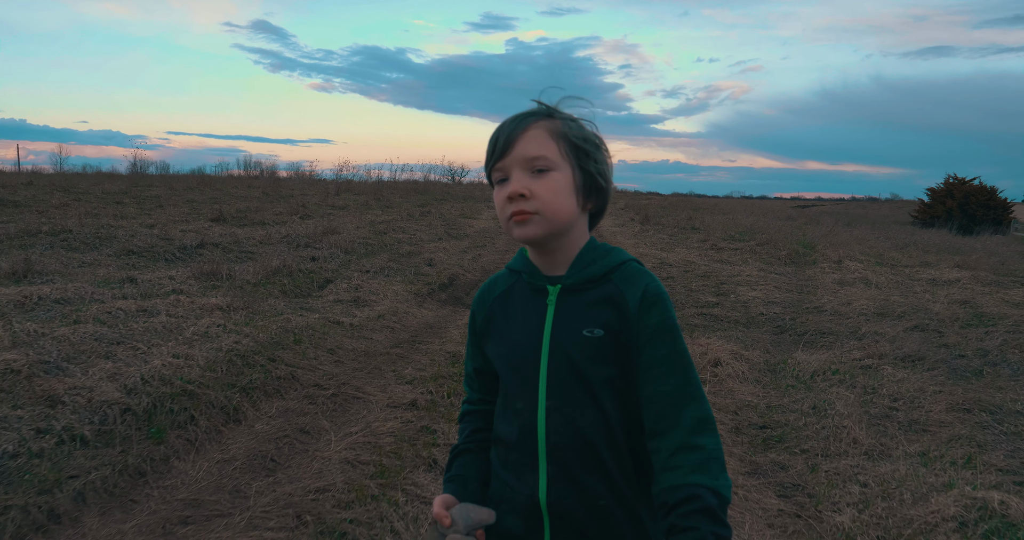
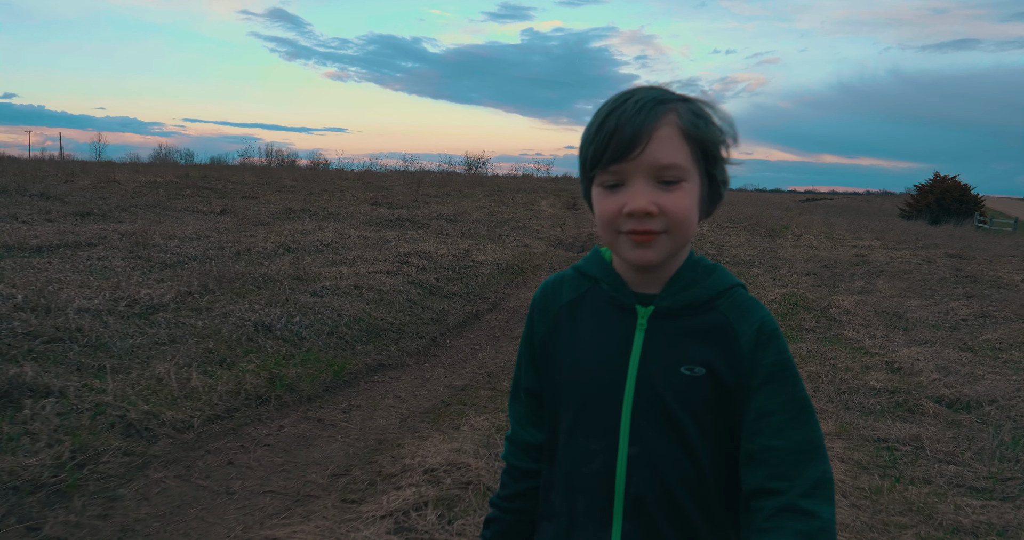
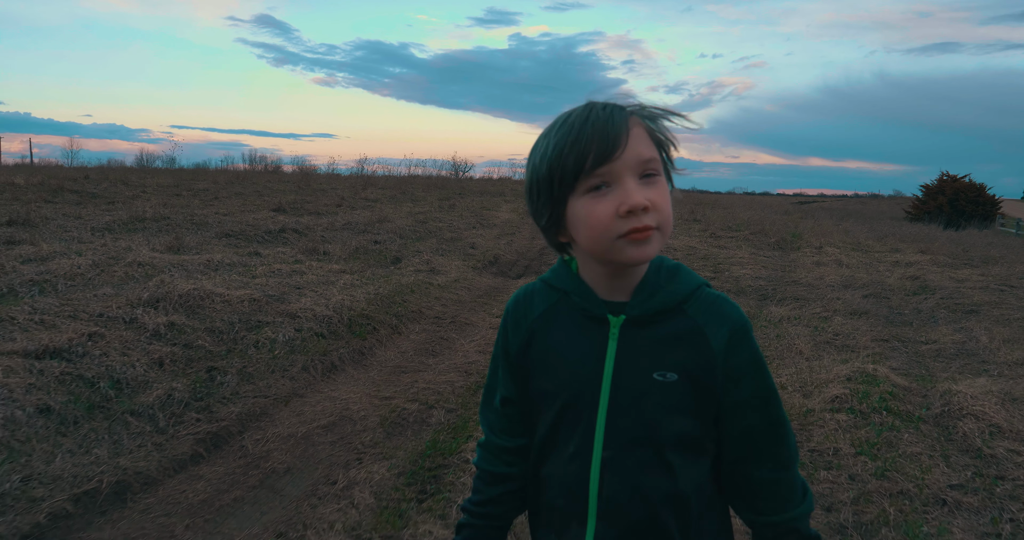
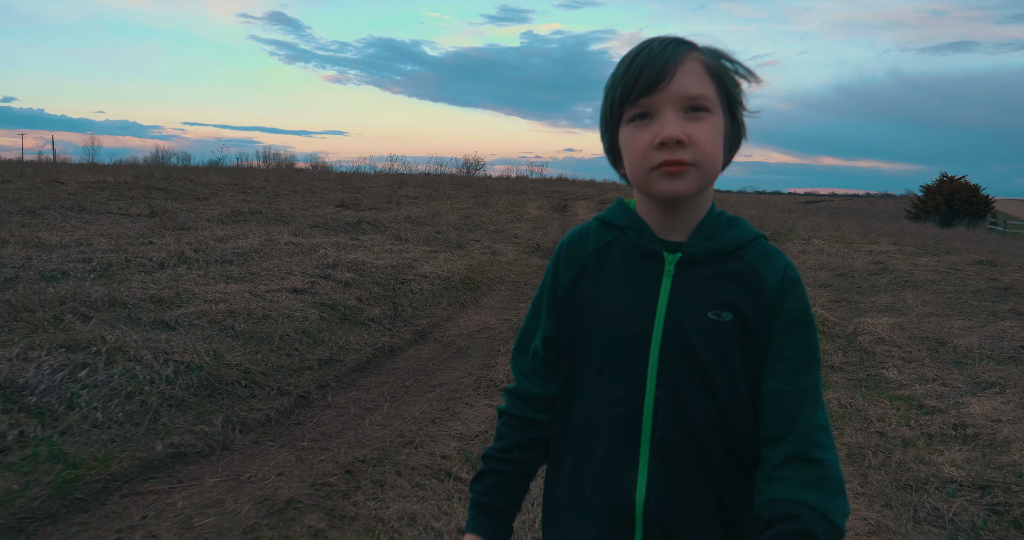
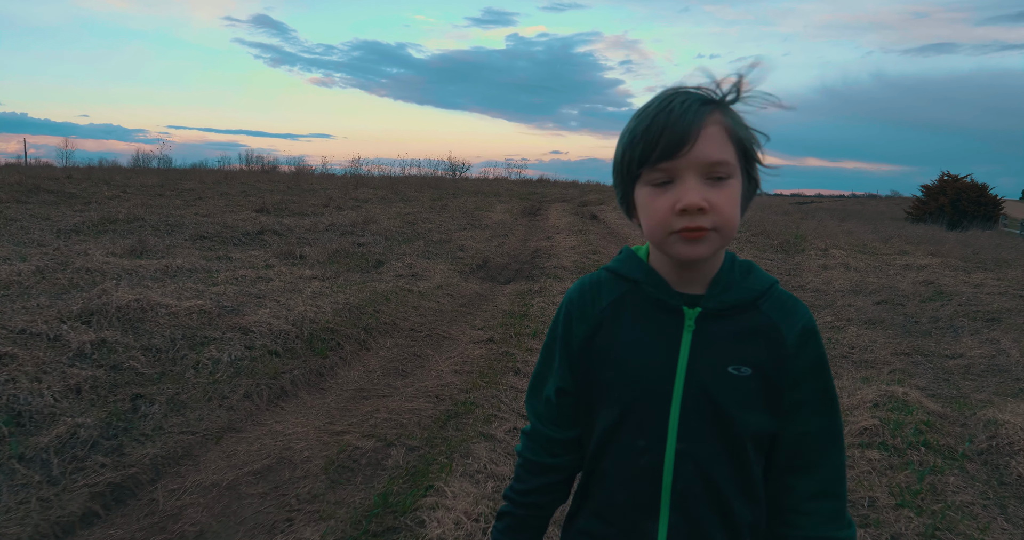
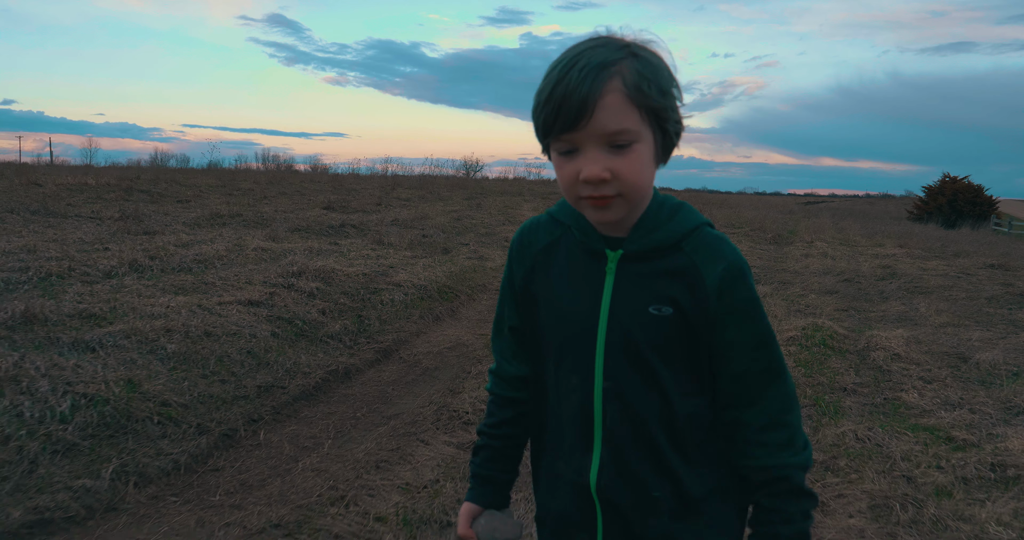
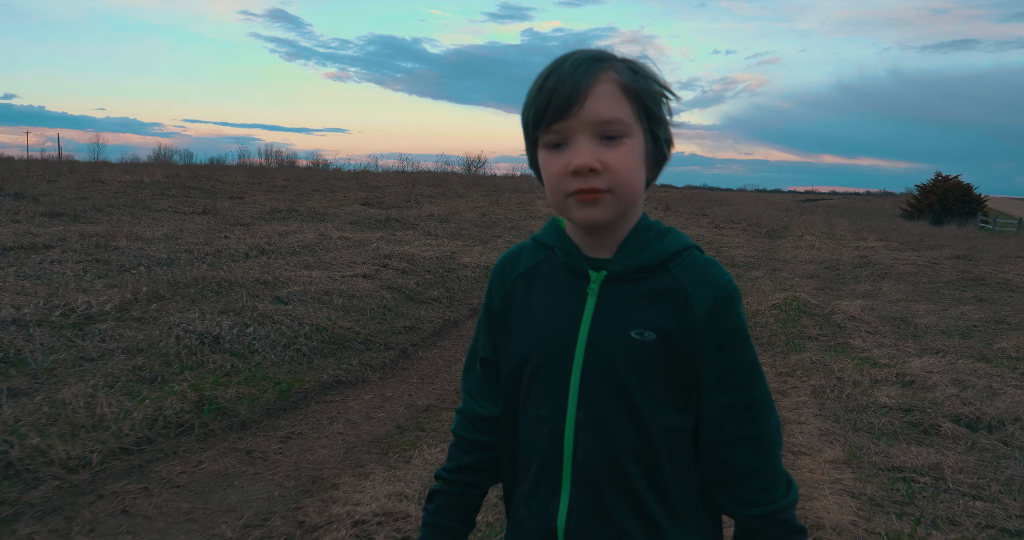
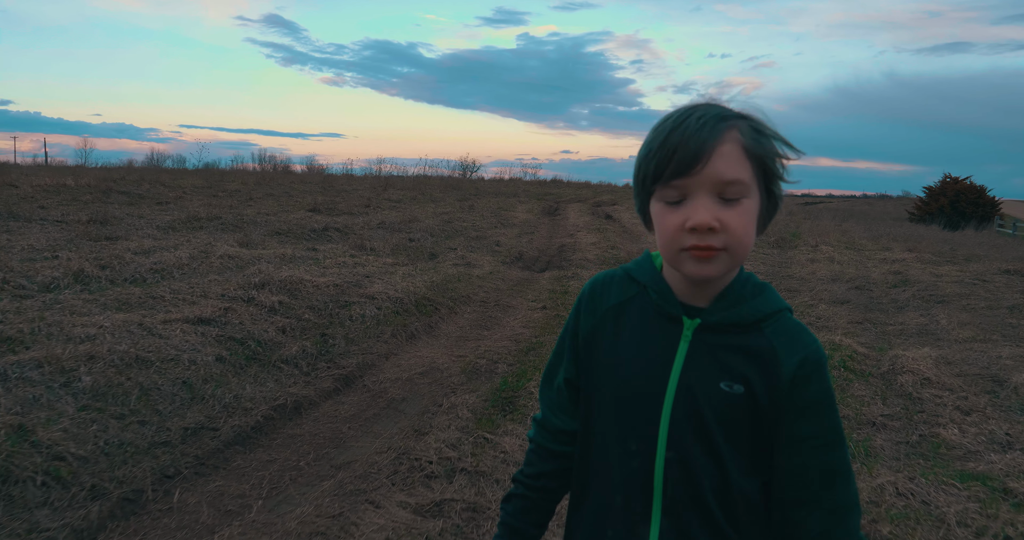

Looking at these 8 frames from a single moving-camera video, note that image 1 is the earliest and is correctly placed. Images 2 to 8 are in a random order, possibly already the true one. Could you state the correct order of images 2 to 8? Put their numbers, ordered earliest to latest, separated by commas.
5, 3, 8, 6, 4, 7, 2
